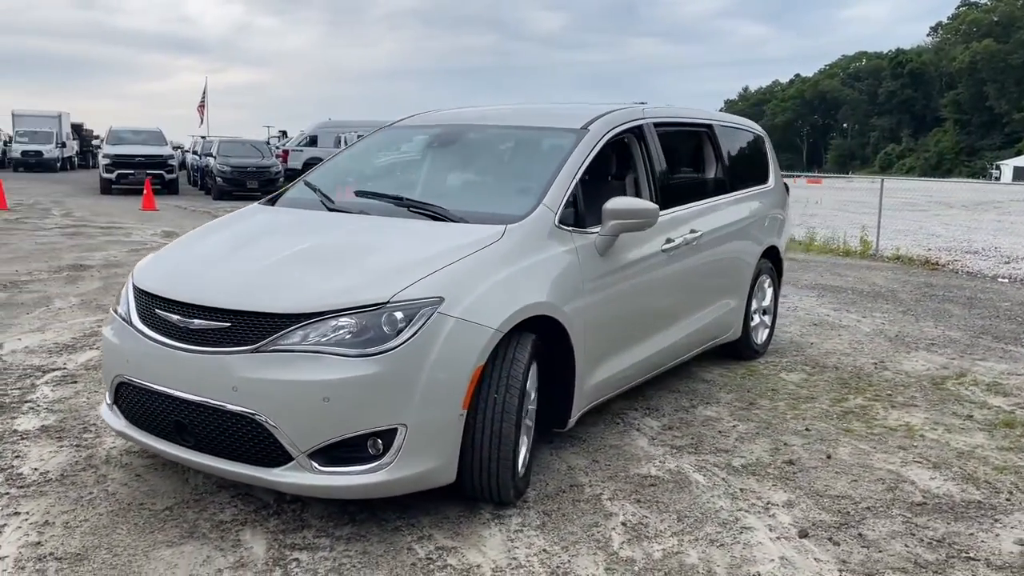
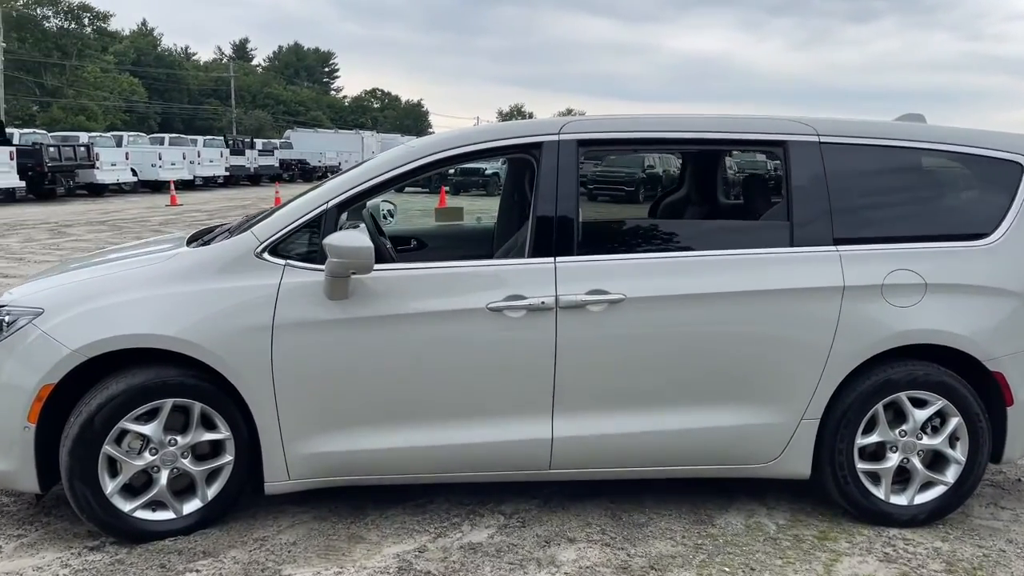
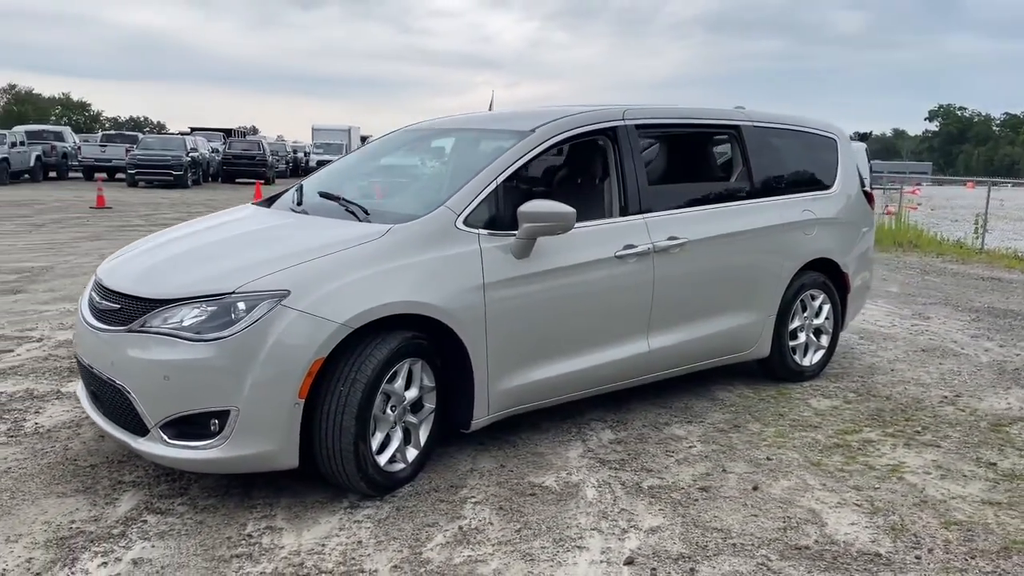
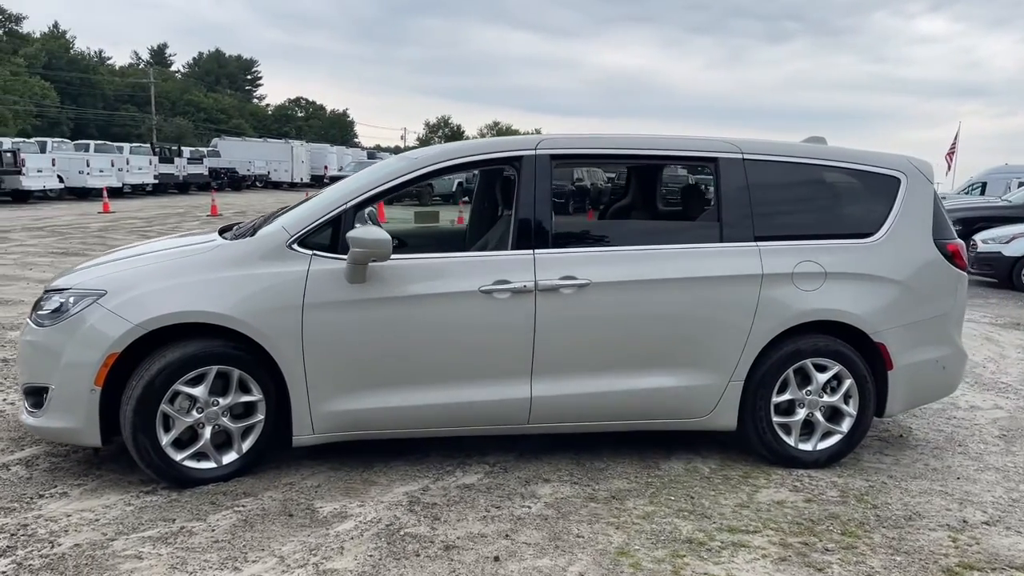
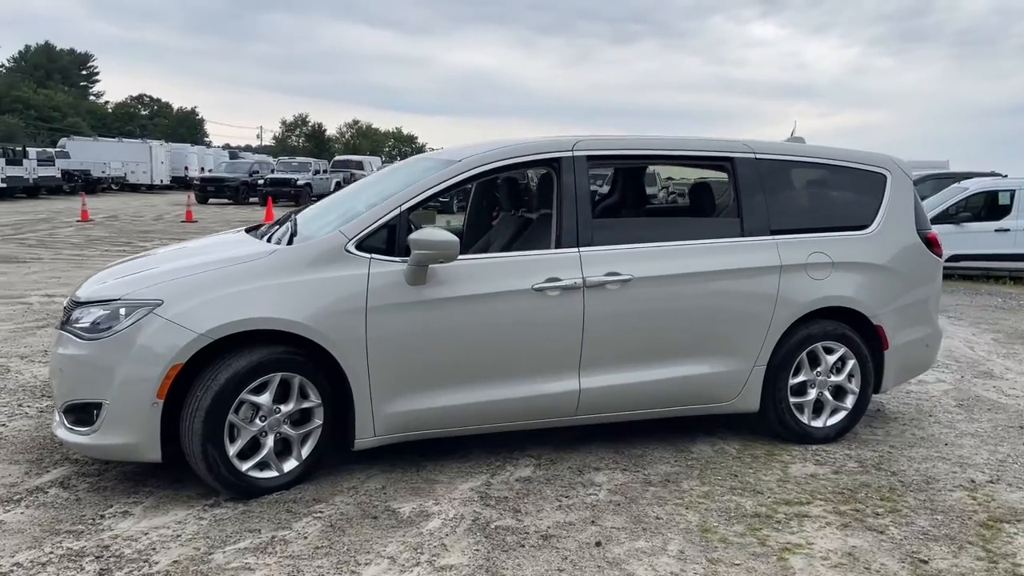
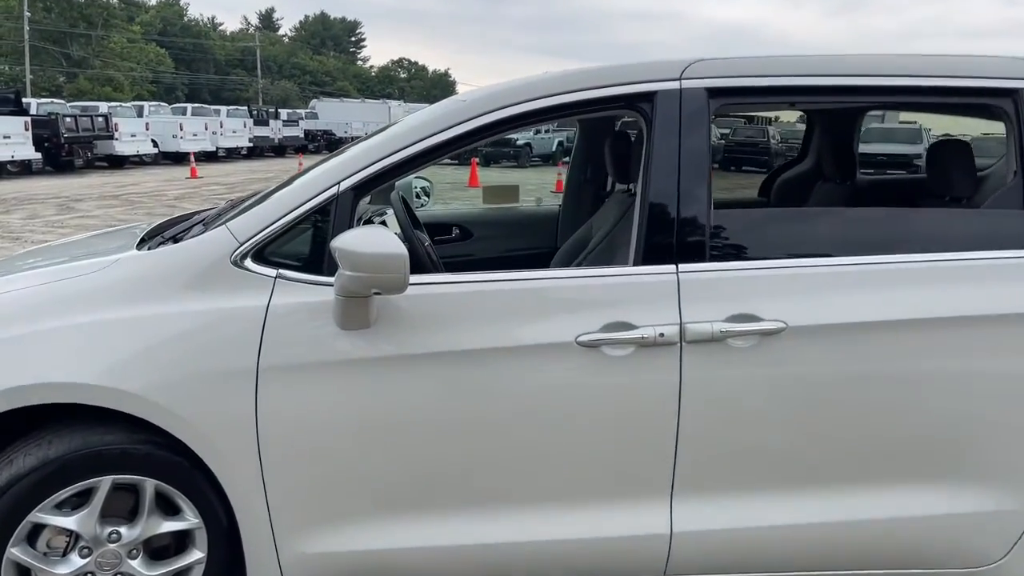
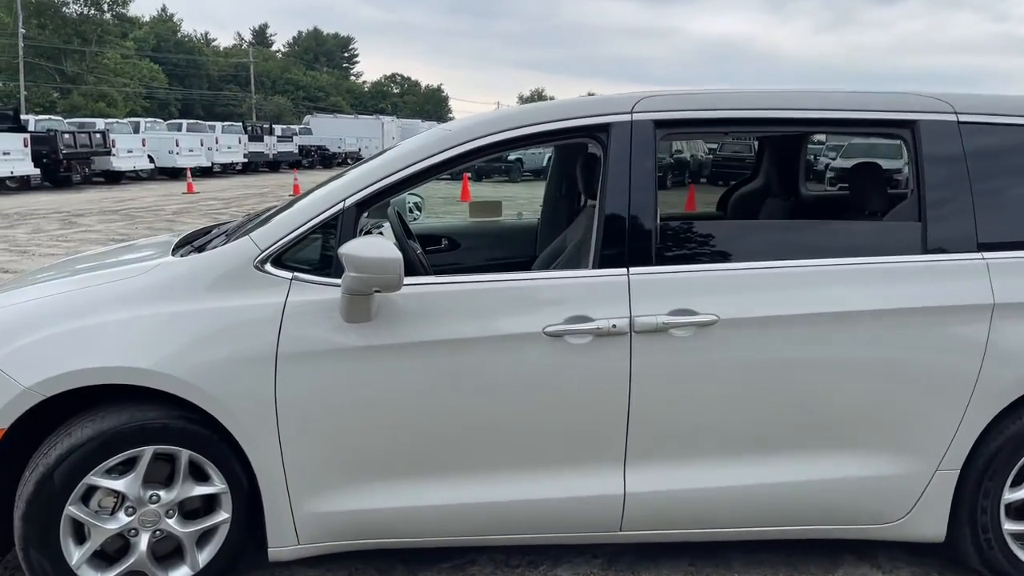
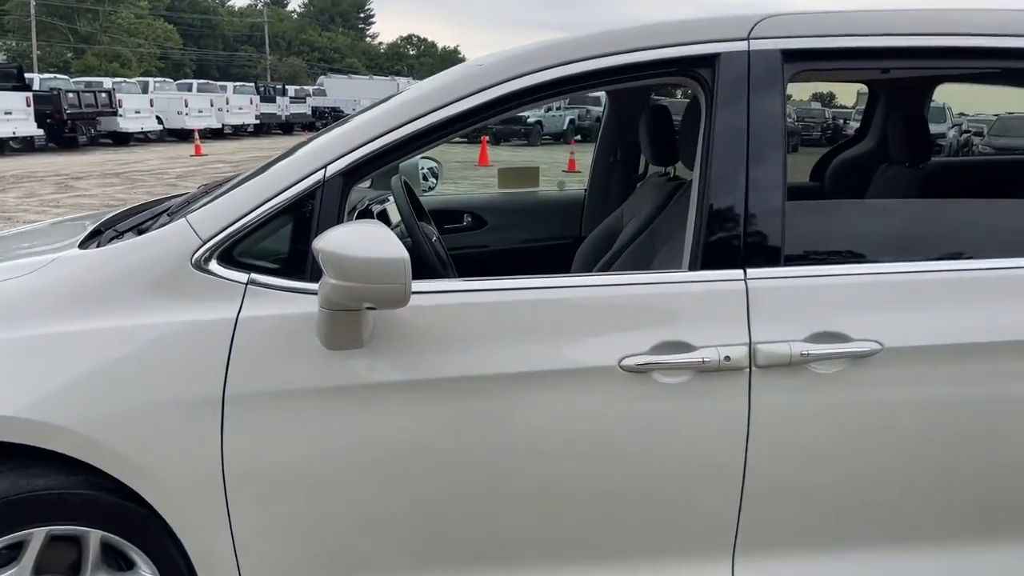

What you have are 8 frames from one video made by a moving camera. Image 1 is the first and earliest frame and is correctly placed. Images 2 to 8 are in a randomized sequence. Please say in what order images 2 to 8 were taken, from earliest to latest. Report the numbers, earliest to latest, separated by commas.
3, 5, 4, 2, 7, 6, 8
